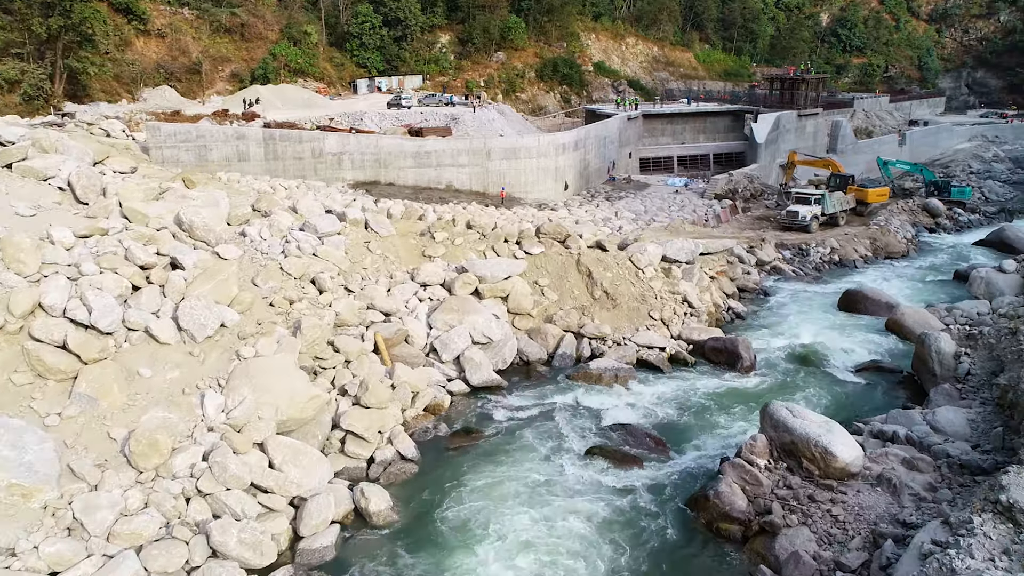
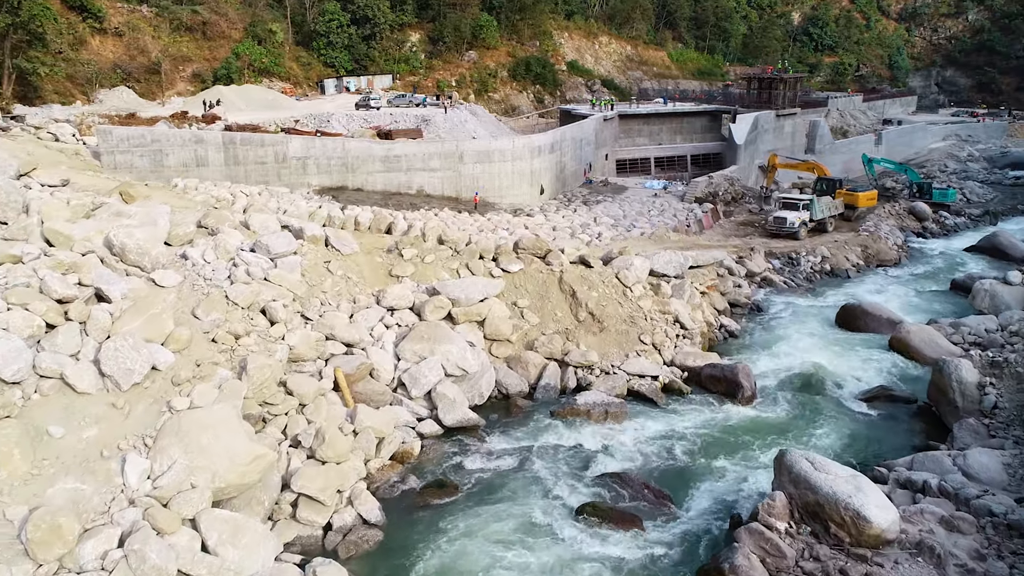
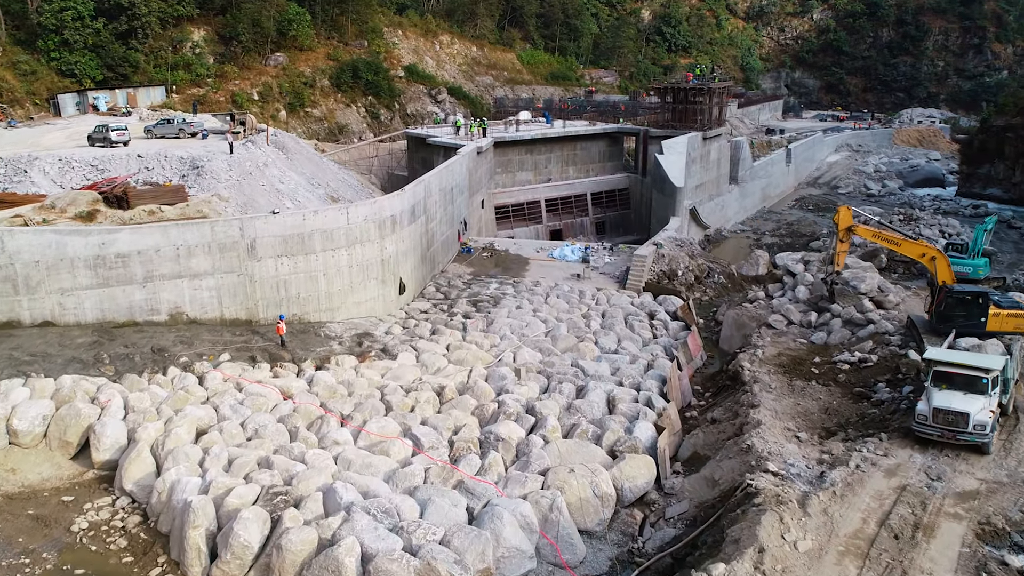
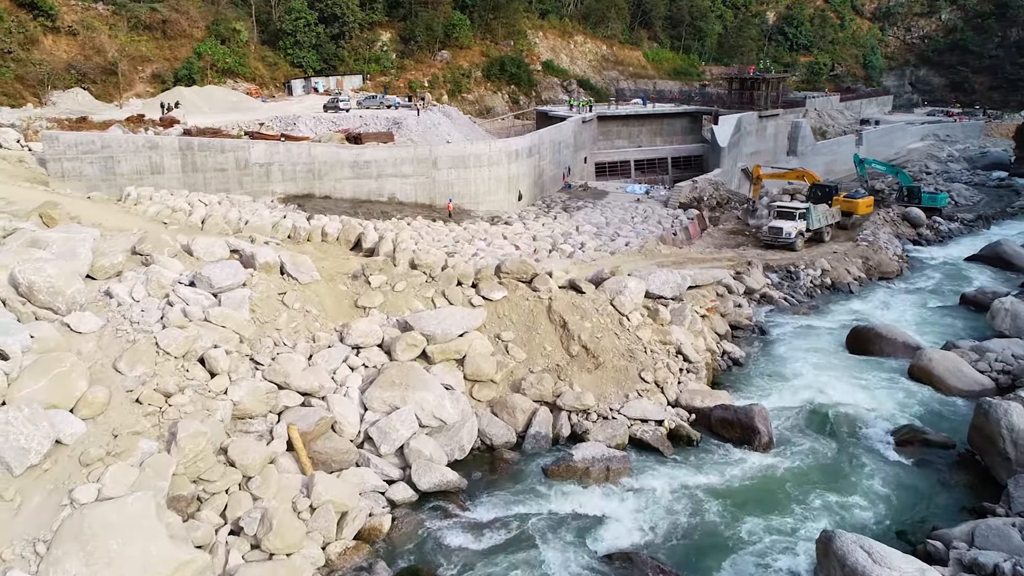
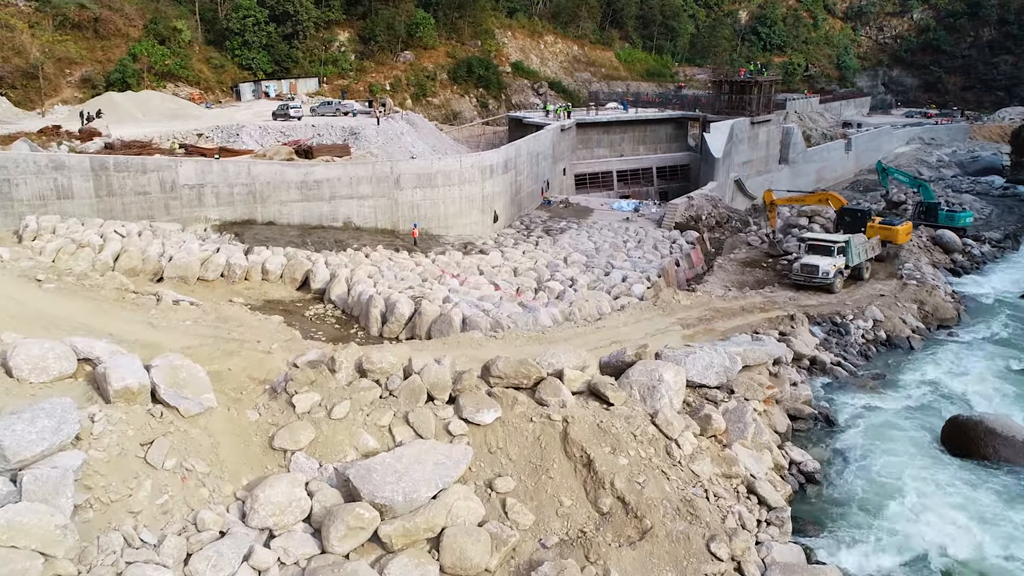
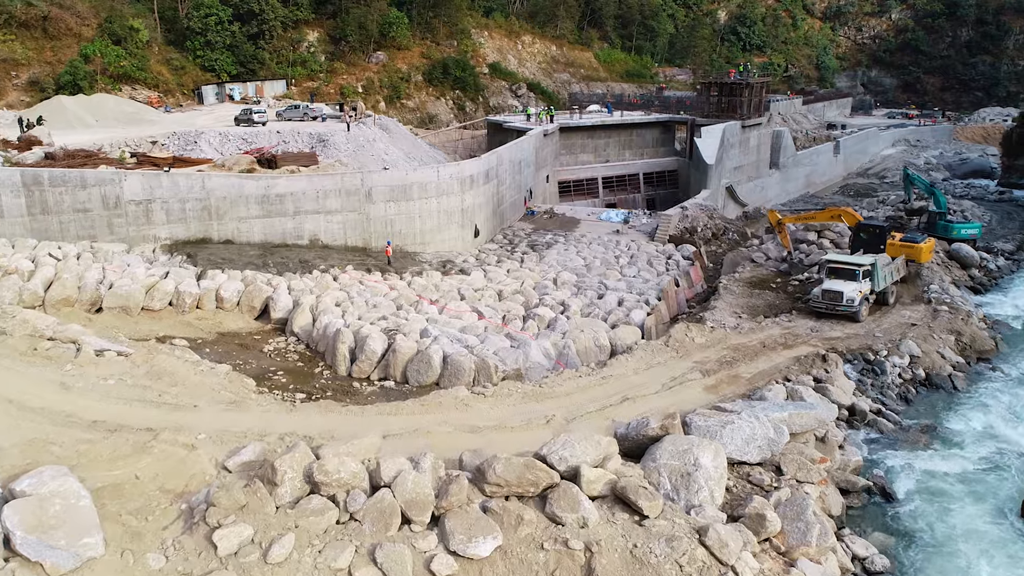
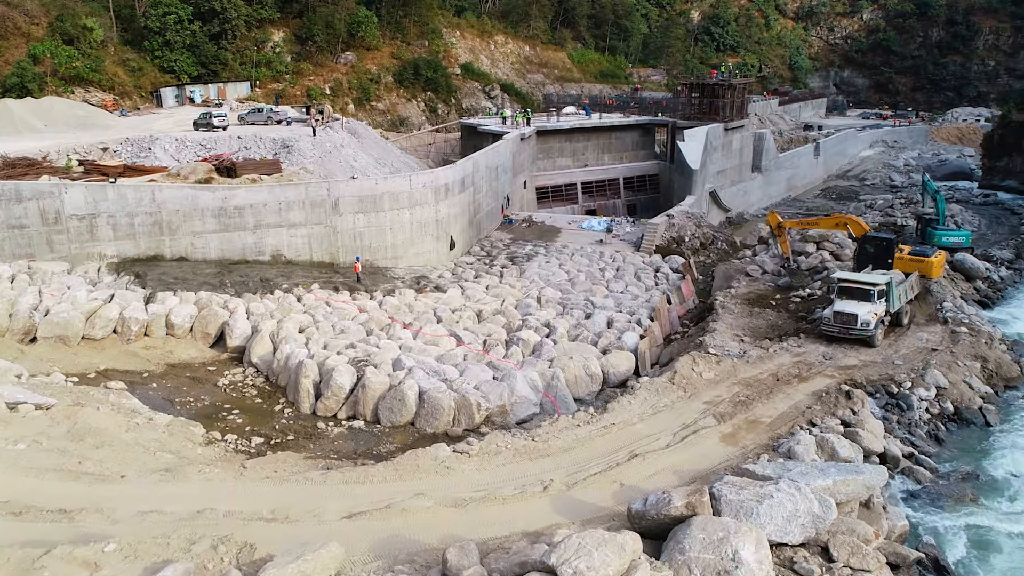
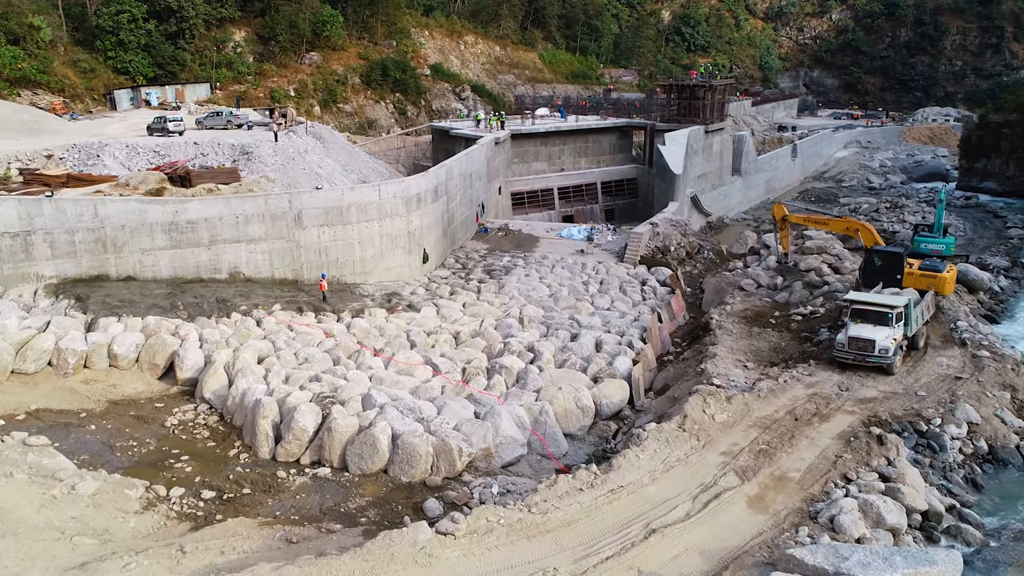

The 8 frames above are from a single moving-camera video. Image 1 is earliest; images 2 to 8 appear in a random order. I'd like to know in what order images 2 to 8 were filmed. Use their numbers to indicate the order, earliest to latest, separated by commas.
2, 4, 5, 6, 7, 8, 3
